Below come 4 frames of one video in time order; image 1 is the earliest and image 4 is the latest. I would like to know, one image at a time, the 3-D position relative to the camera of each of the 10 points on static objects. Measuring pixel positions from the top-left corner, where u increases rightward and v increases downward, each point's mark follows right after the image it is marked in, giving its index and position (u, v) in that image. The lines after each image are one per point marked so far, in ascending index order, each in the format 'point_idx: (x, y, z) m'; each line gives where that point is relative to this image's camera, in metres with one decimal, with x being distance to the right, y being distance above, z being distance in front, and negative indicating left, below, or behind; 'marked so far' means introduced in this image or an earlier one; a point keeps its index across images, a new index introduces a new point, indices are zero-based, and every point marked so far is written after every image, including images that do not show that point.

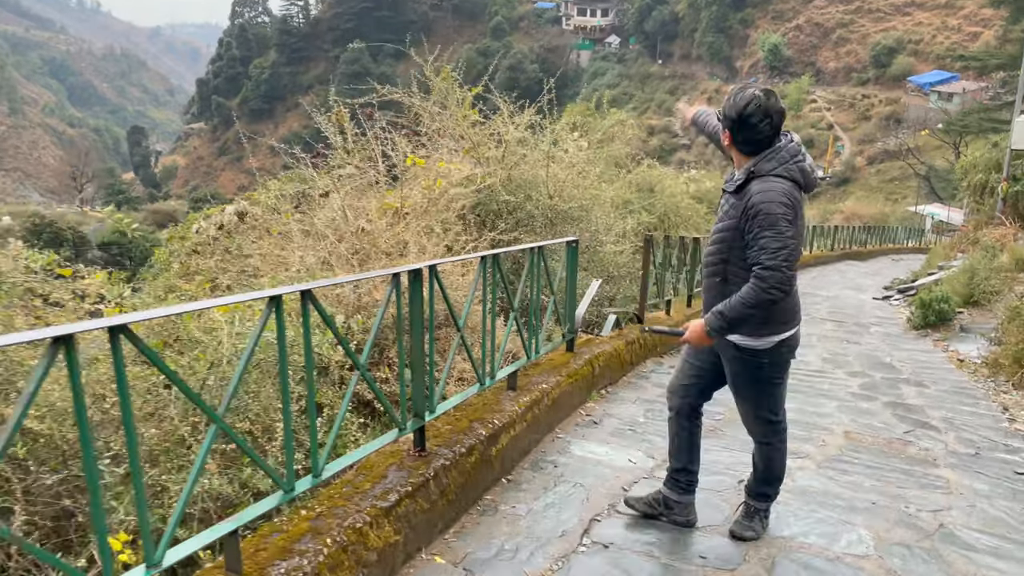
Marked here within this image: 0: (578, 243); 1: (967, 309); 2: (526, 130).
0: (+0.4, +0.3, +4.5) m
1: (+5.4, -0.2, +9.8) m
2: (+0.1, +1.3, +6.6) m
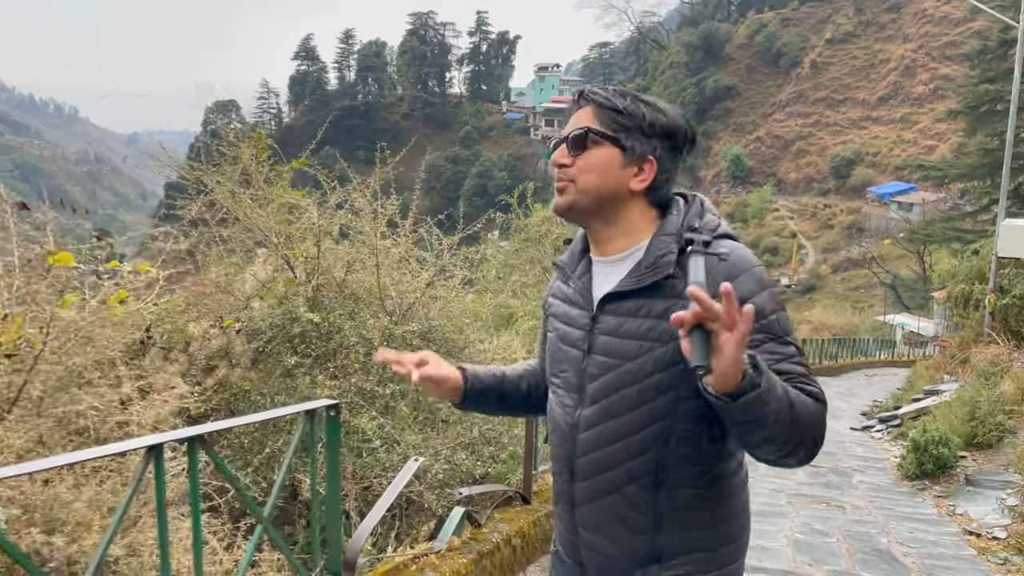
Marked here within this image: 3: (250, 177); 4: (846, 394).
0: (-0.5, -0.4, +2.4) m
1: (+4.4, -1.6, +7.8) m
2: (-0.9, +0.4, +4.7) m
3: (-1.4, +0.6, +4.4) m
4: (+5.8, -1.8, +14.1) m
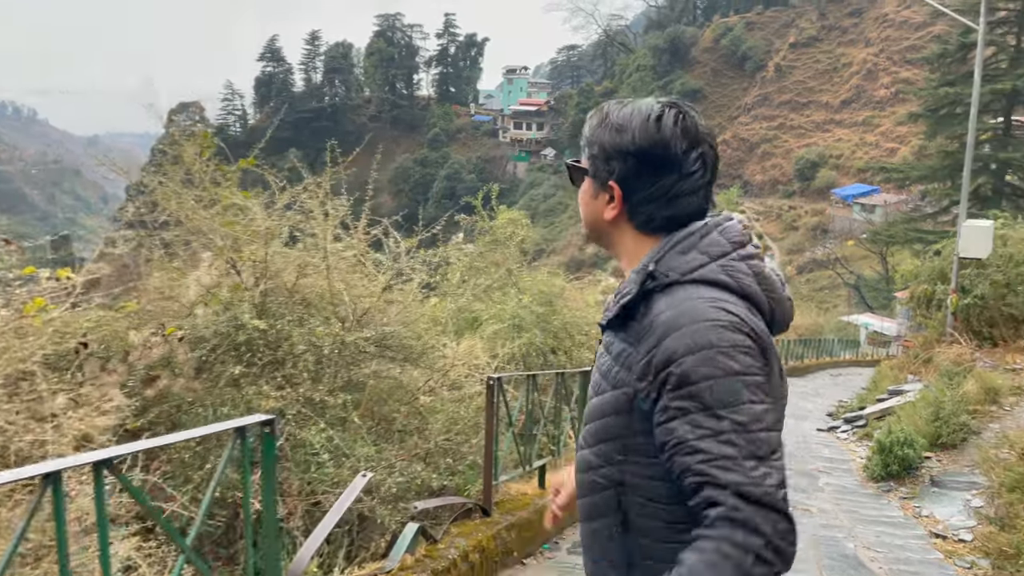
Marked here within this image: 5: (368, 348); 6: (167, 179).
0: (-0.7, -0.4, +2.2) m
1: (+4.0, -1.6, +7.8) m
2: (-1.1, +0.4, +4.5) m
3: (-1.7, +0.6, +4.2) m
4: (+5.2, -1.8, +14.2) m
5: (-0.8, -0.3, +4.2) m
6: (-1.8, +0.6, +4.2) m
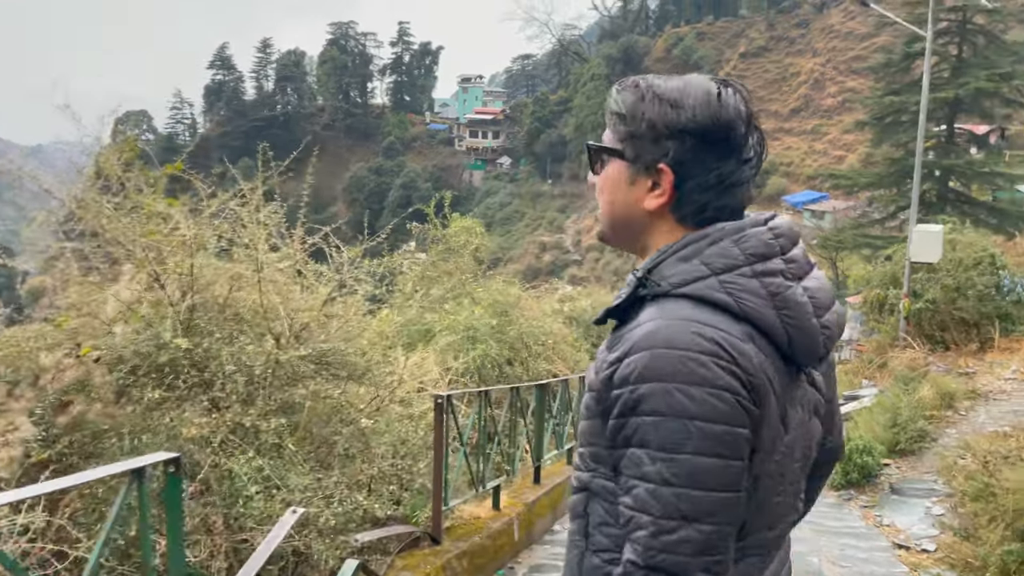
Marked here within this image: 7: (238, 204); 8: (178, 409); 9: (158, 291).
0: (-0.8, -0.4, +1.9) m
1: (+3.6, -1.6, +7.7) m
2: (-1.3, +0.3, +4.2) m
3: (-1.9, +0.5, +3.9) m
4: (+4.5, -2.0, +14.1) m
5: (-1.0, -0.4, +3.9) m
6: (-2.0, +0.5, +3.8) m
7: (-1.4, +0.4, +4.1) m
8: (-1.4, -0.5, +3.5) m
9: (-1.6, 0.0, +3.7) m
